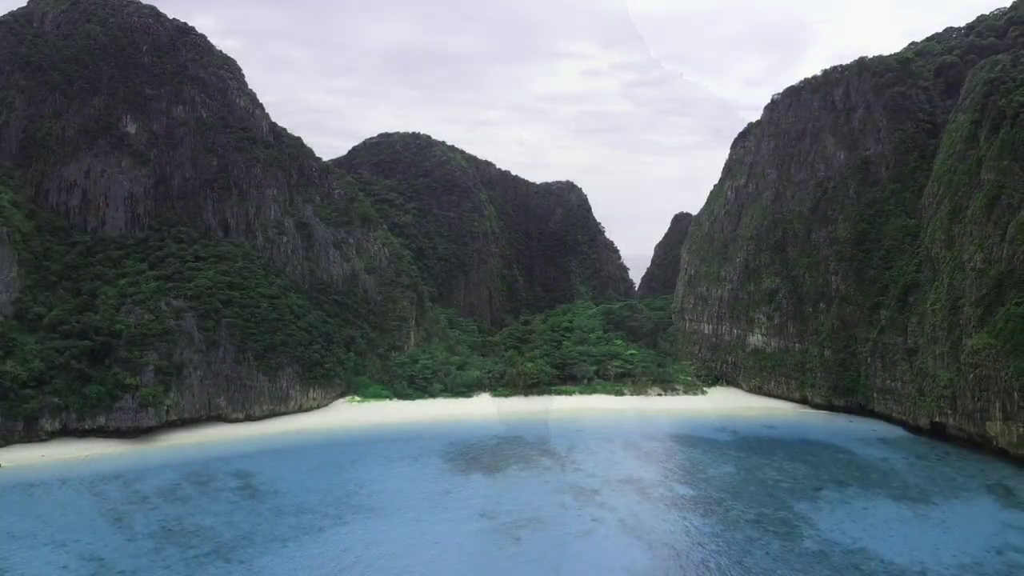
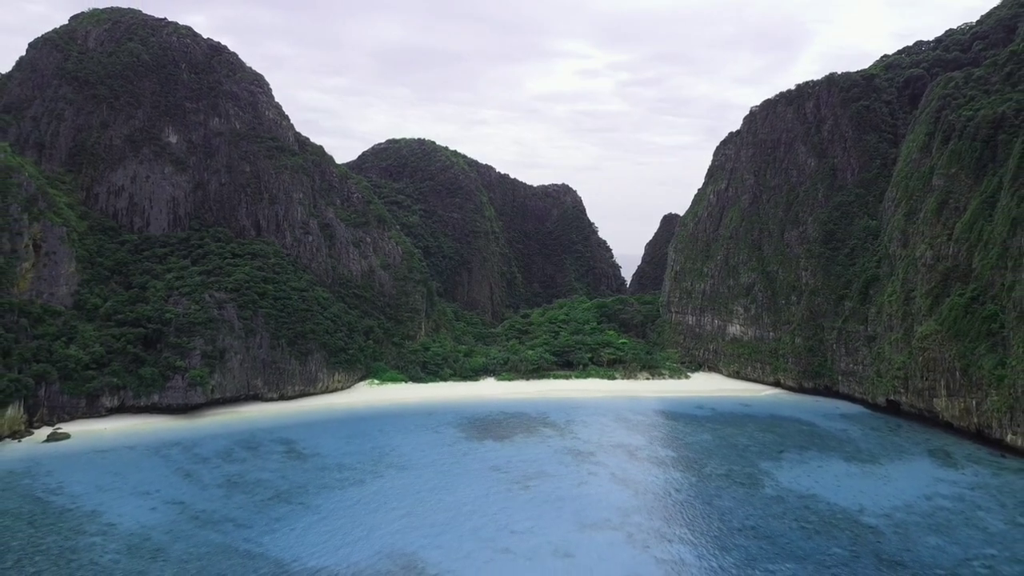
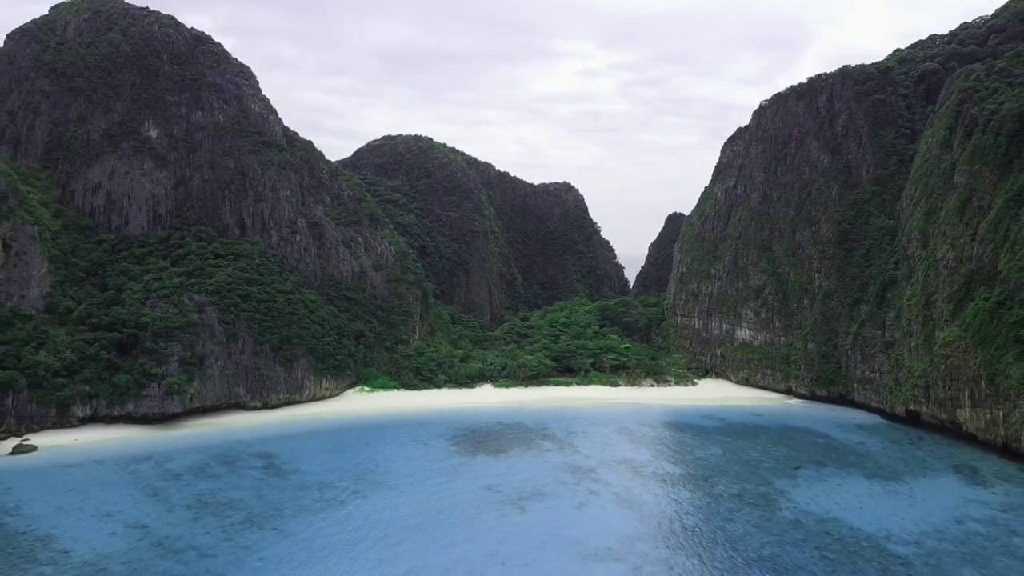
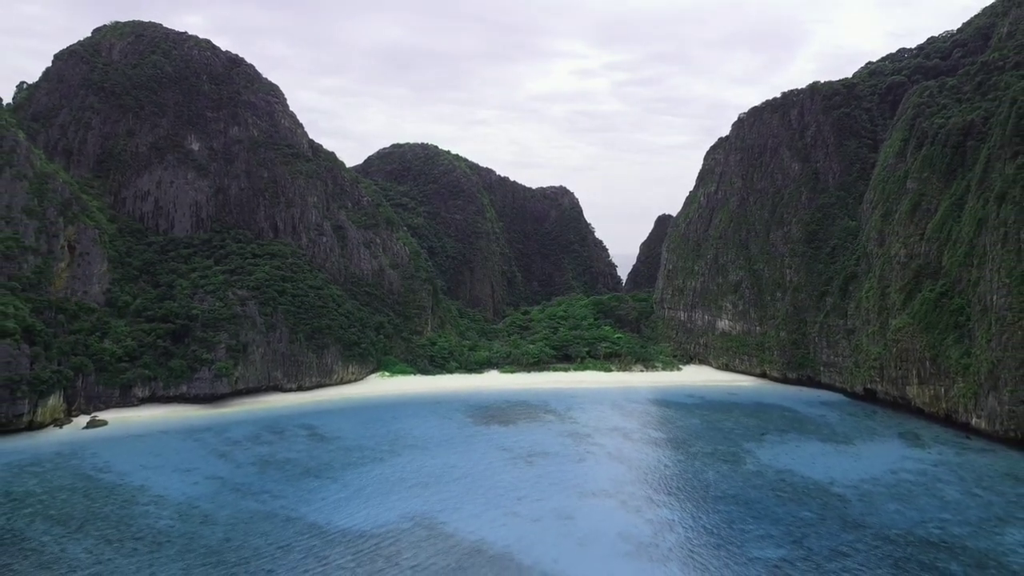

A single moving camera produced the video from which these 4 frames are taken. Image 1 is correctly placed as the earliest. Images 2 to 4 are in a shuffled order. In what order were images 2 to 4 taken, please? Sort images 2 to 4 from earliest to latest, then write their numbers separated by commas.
3, 2, 4
